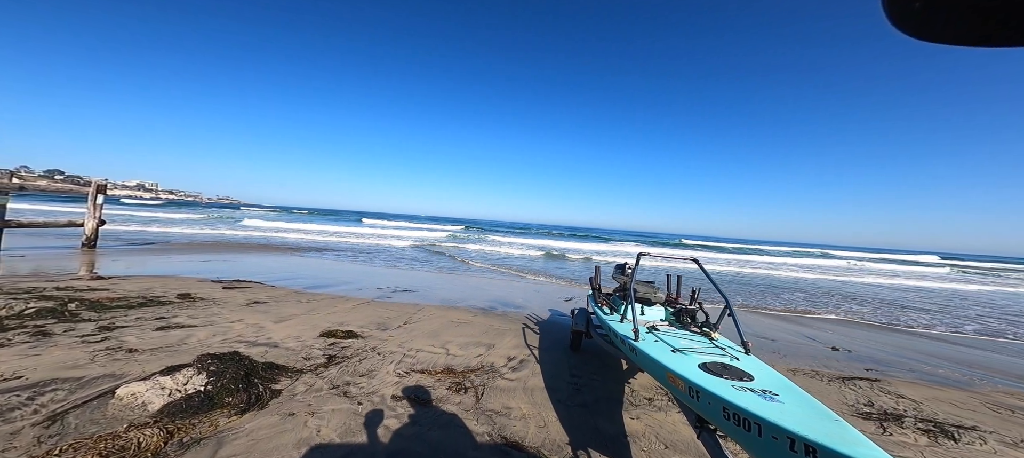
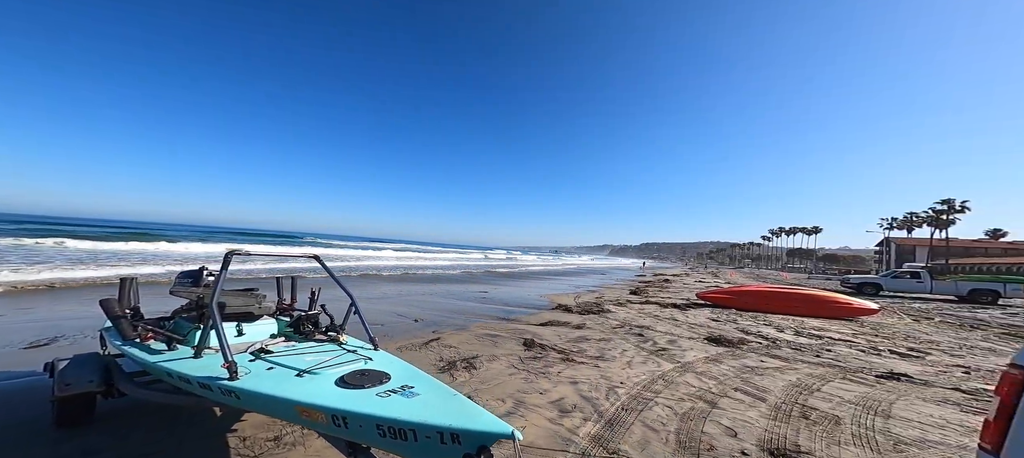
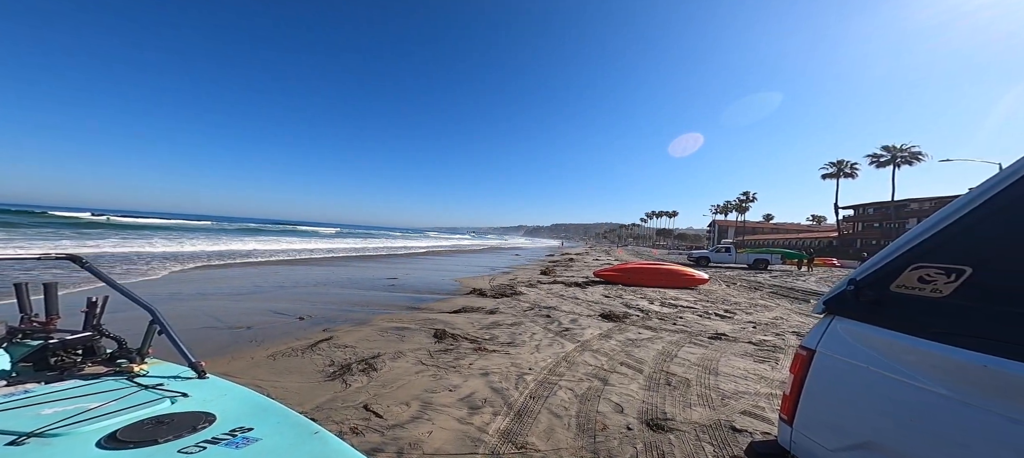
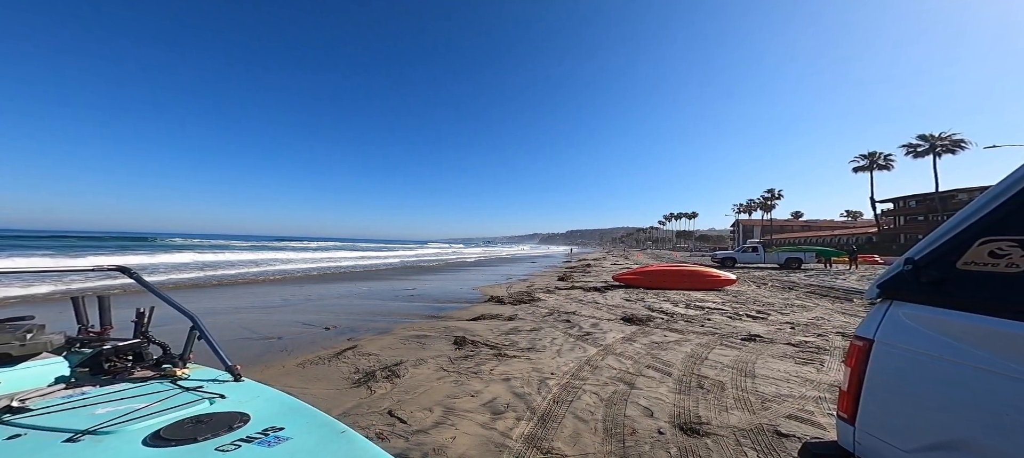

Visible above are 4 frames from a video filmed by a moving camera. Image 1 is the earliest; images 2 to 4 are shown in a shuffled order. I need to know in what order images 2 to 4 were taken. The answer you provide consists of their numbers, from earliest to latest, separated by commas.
2, 4, 3
